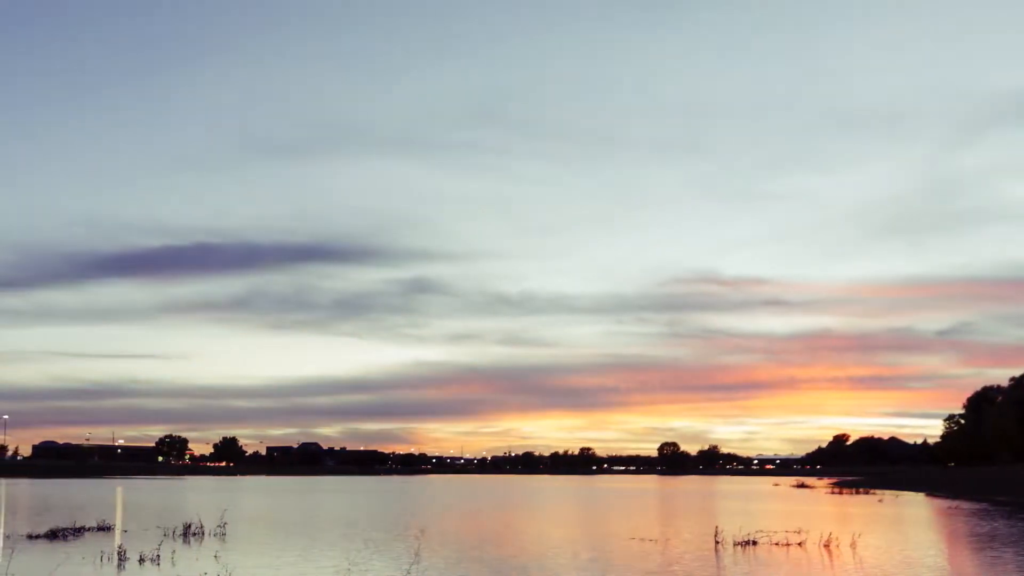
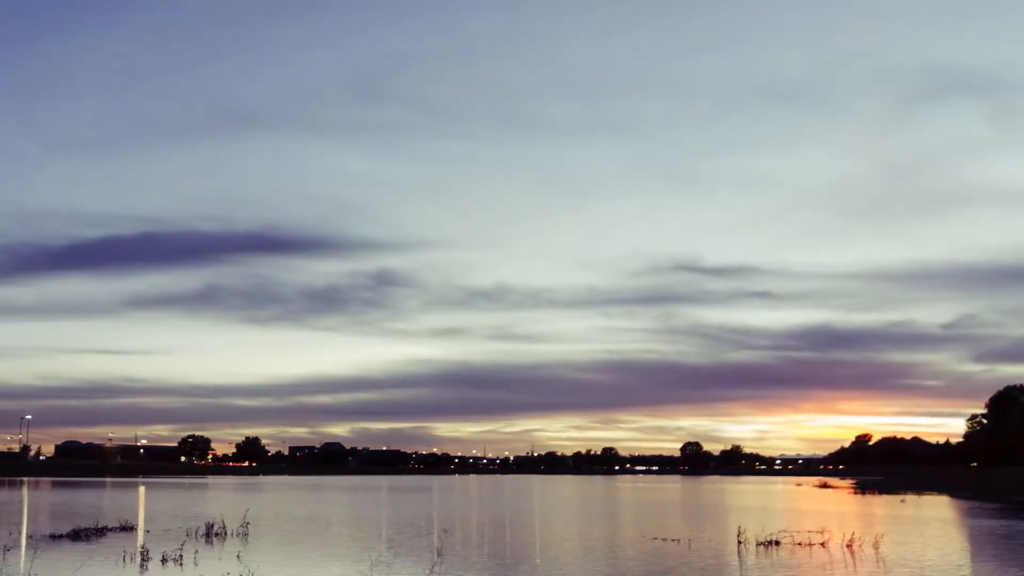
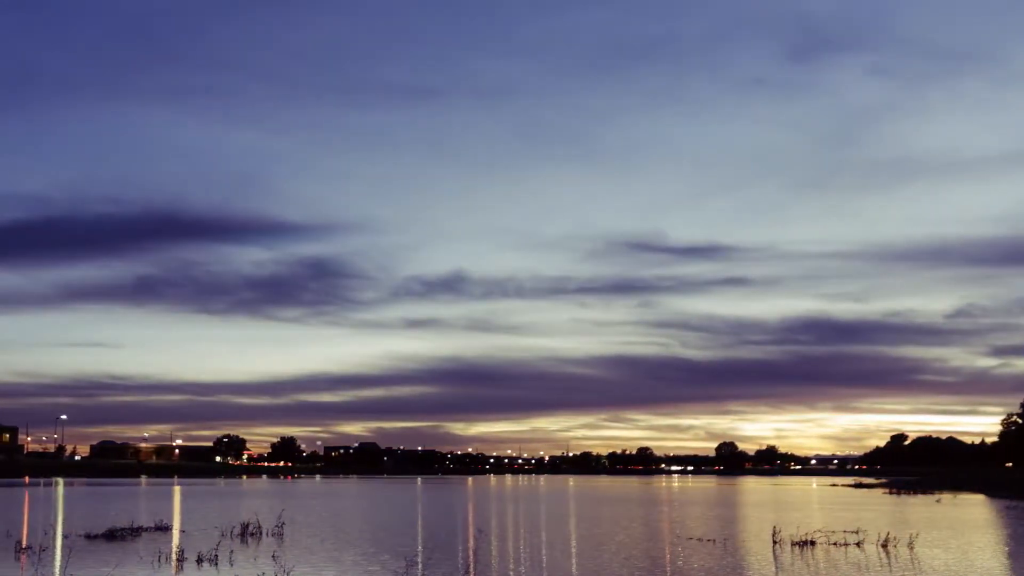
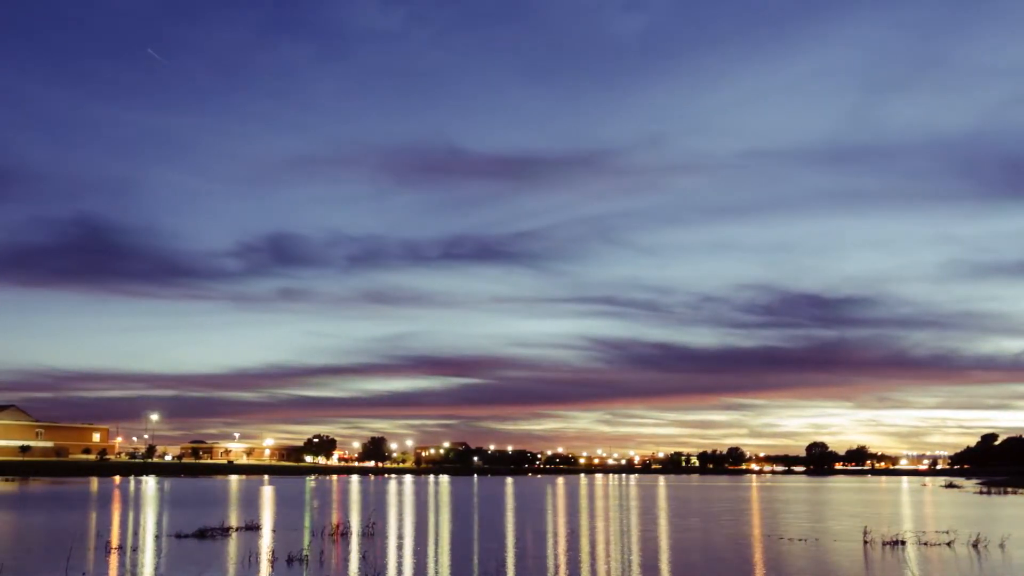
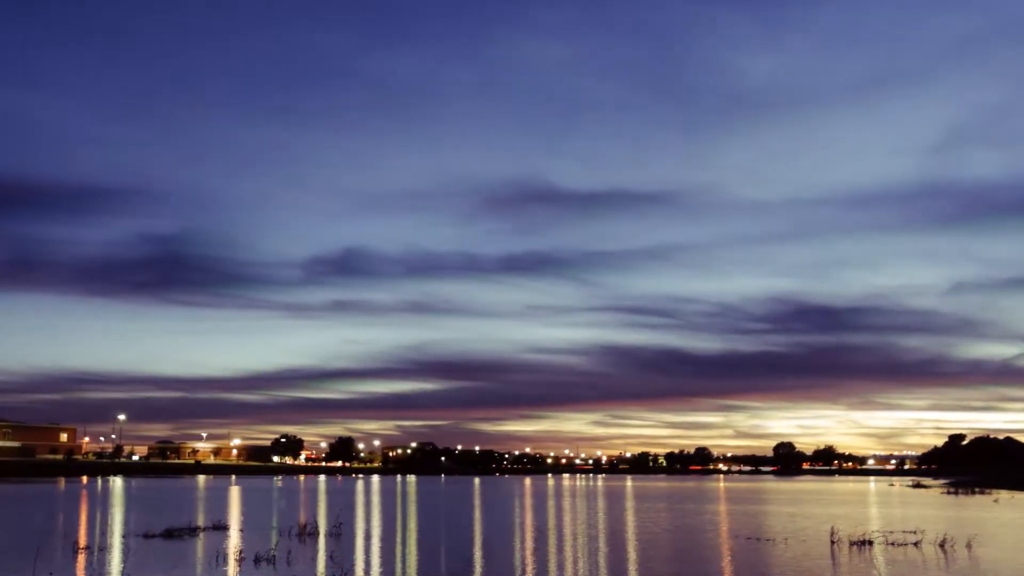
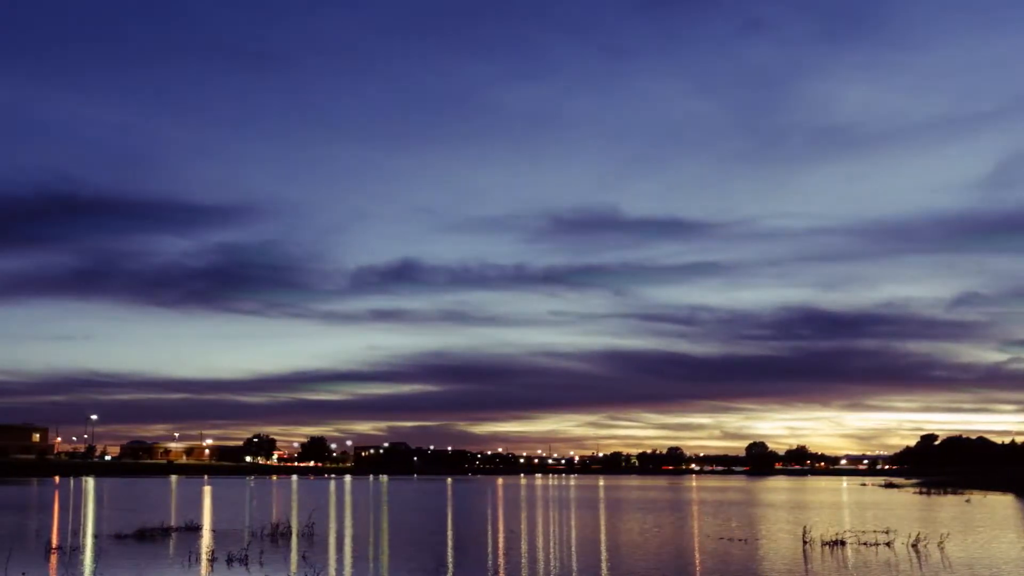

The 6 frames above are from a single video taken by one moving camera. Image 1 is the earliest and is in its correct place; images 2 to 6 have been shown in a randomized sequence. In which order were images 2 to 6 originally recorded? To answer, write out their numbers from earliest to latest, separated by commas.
2, 3, 6, 5, 4
